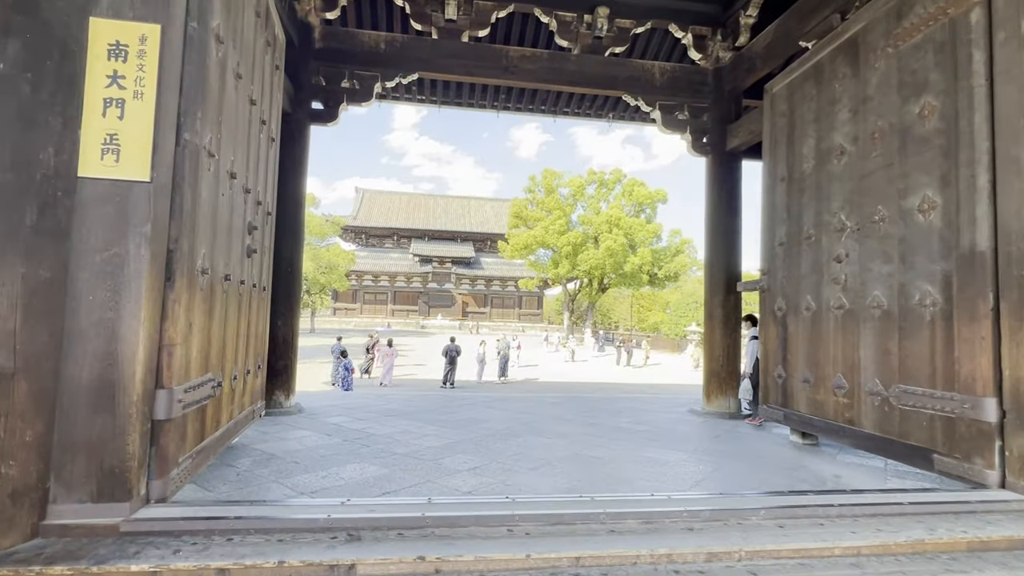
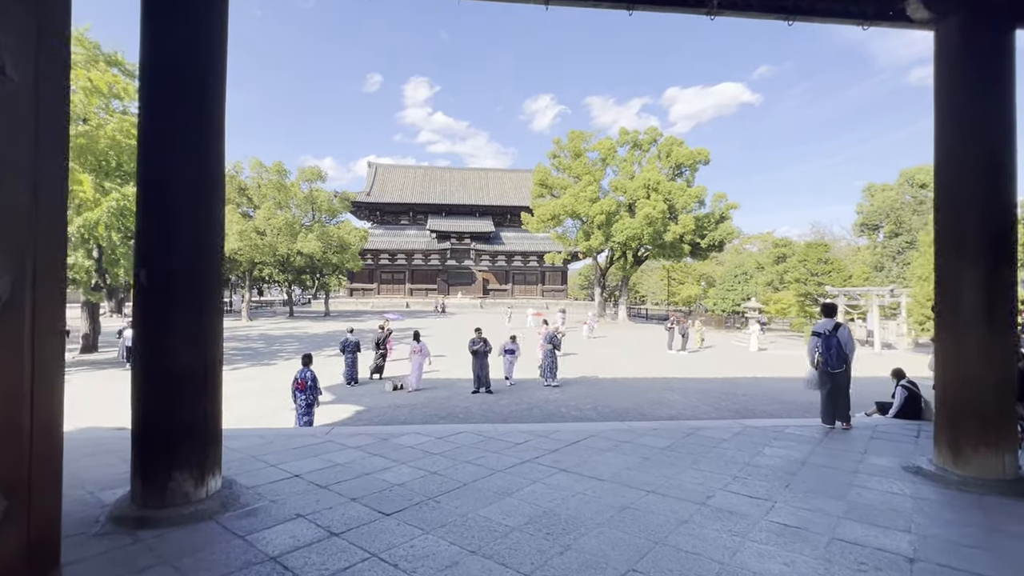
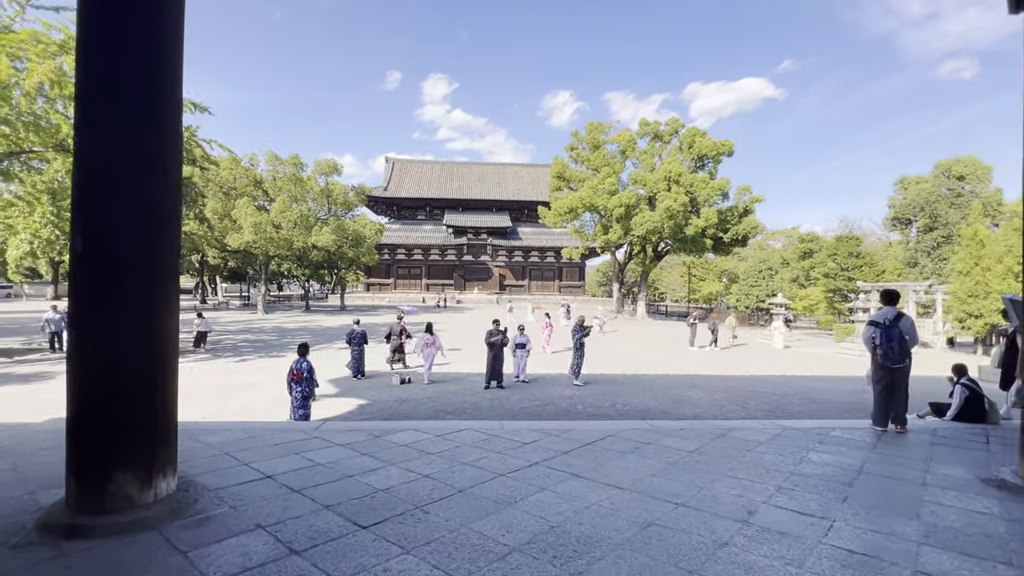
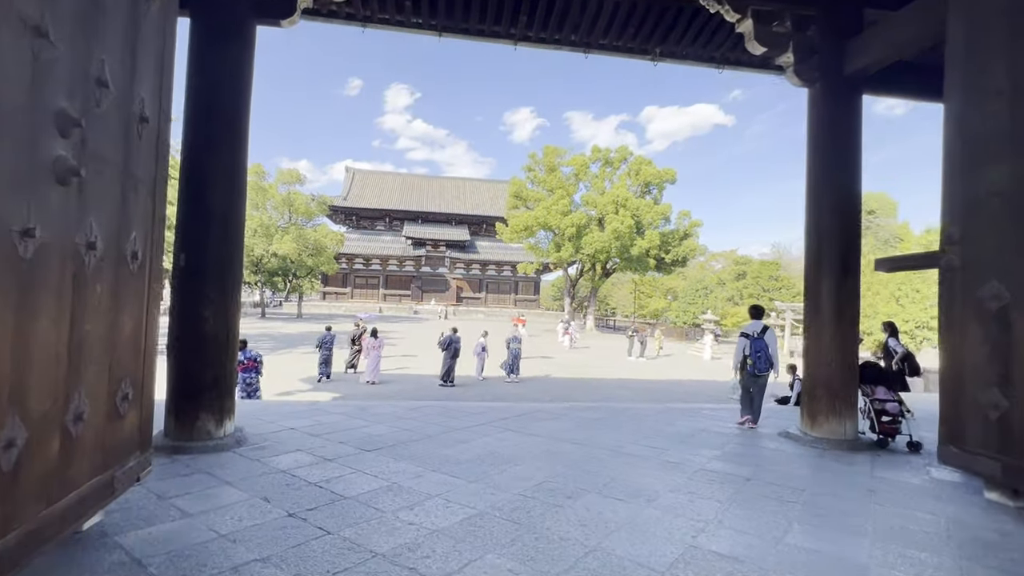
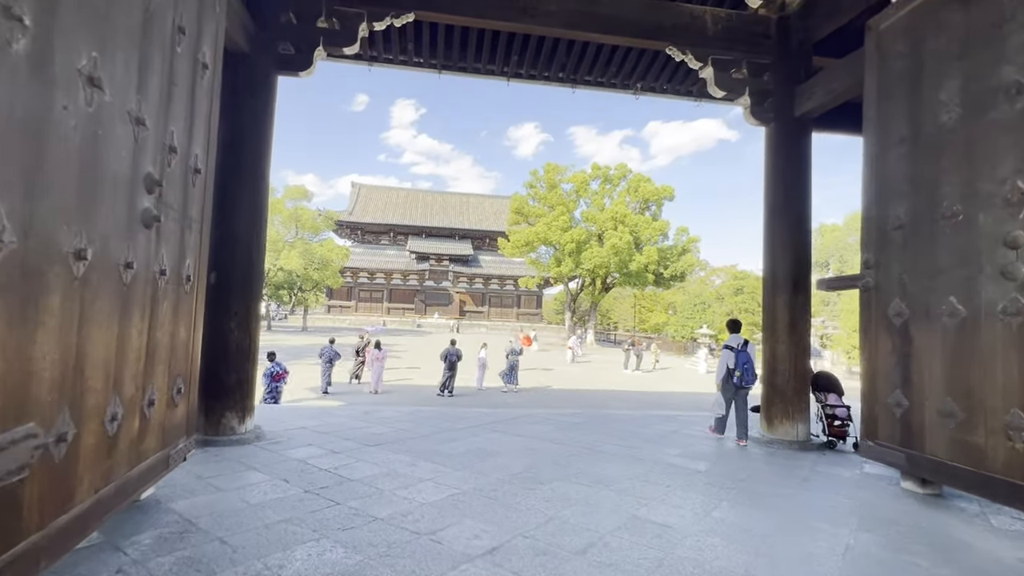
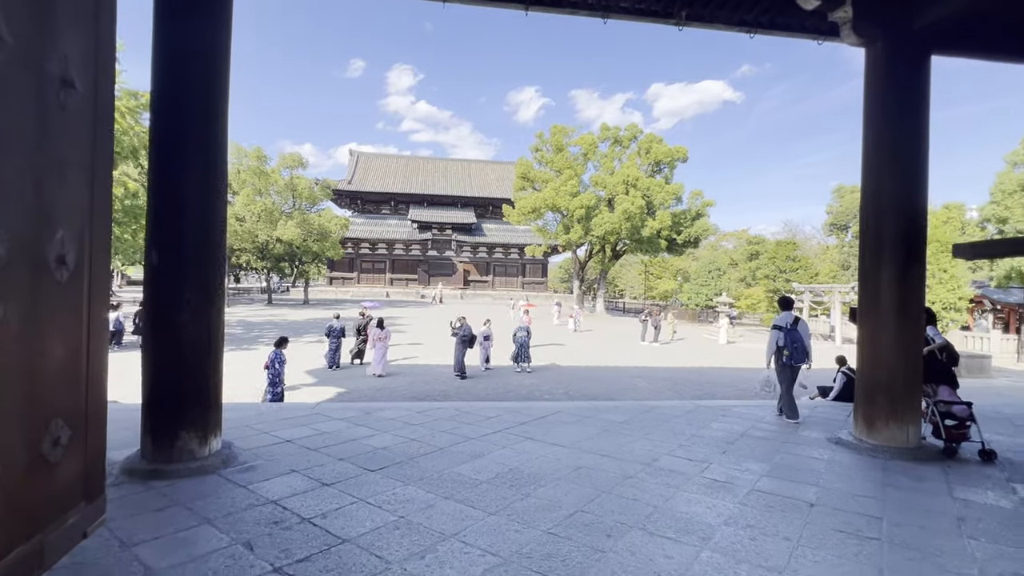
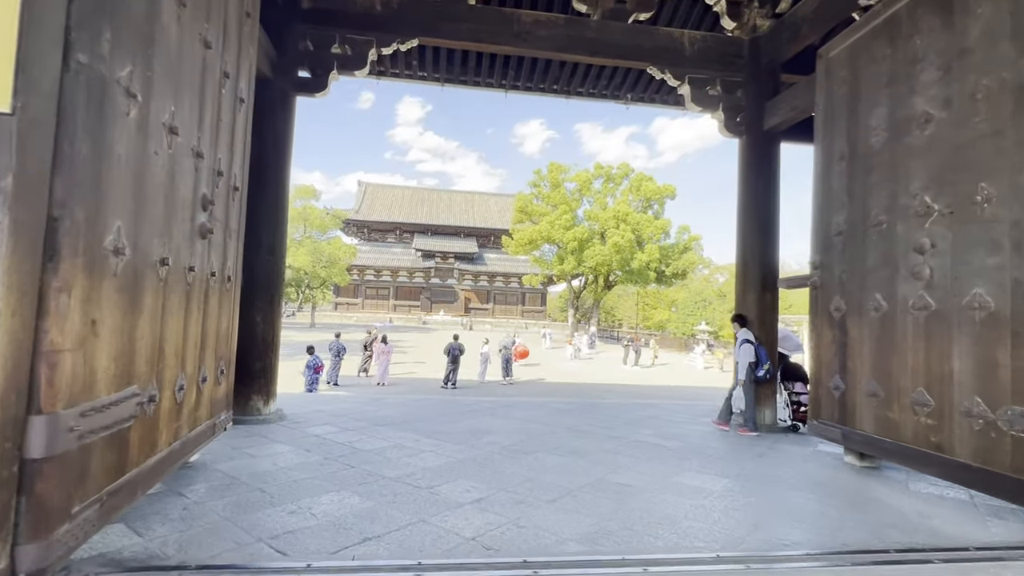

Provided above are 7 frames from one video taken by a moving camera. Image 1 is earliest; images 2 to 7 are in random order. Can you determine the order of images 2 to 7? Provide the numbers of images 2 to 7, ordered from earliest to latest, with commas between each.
7, 5, 4, 6, 2, 3
